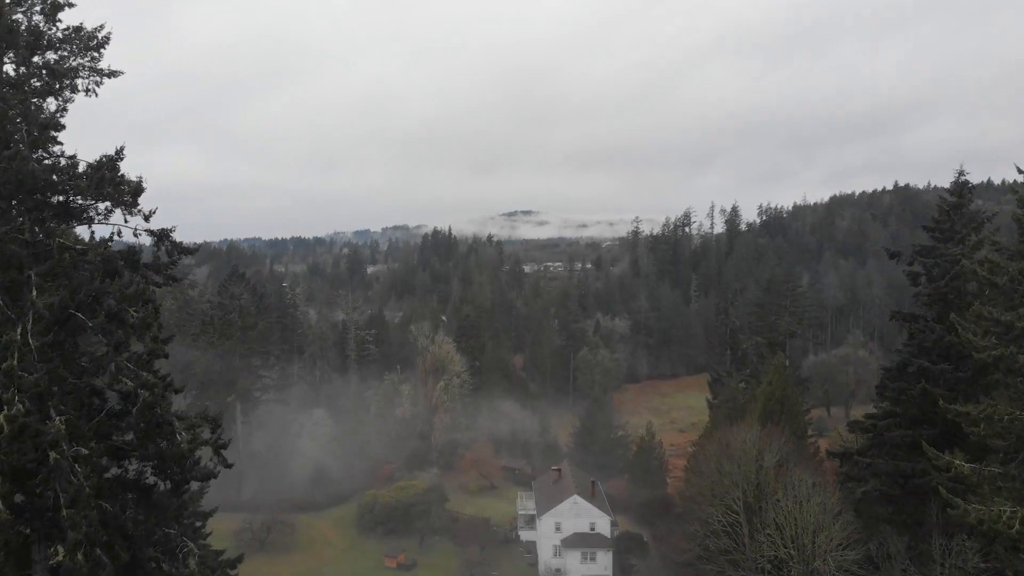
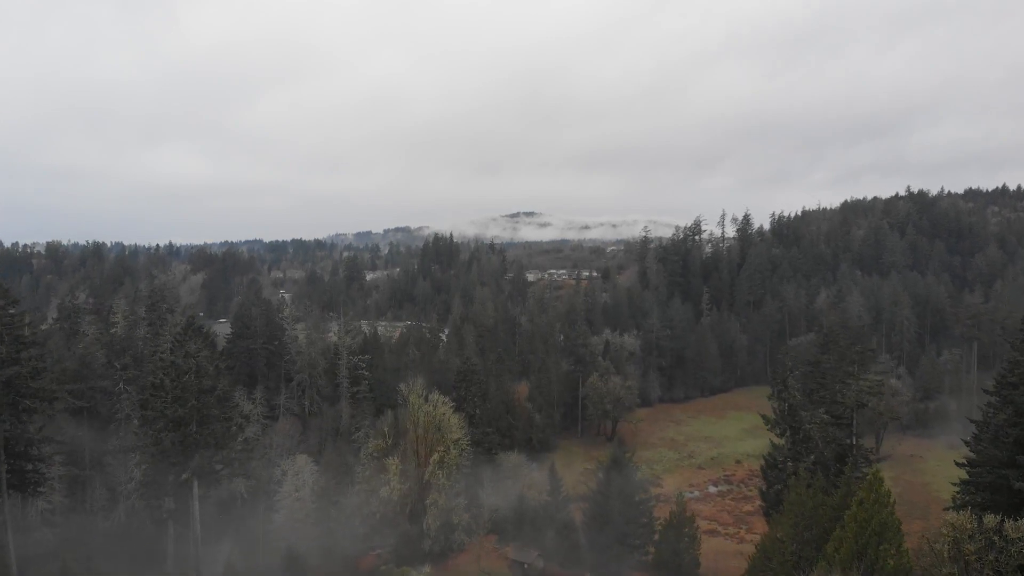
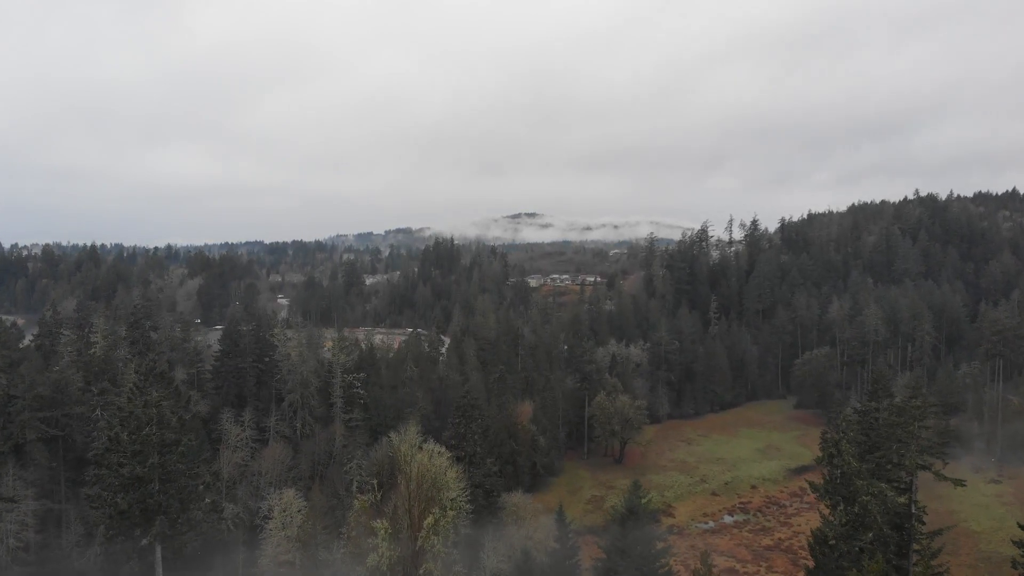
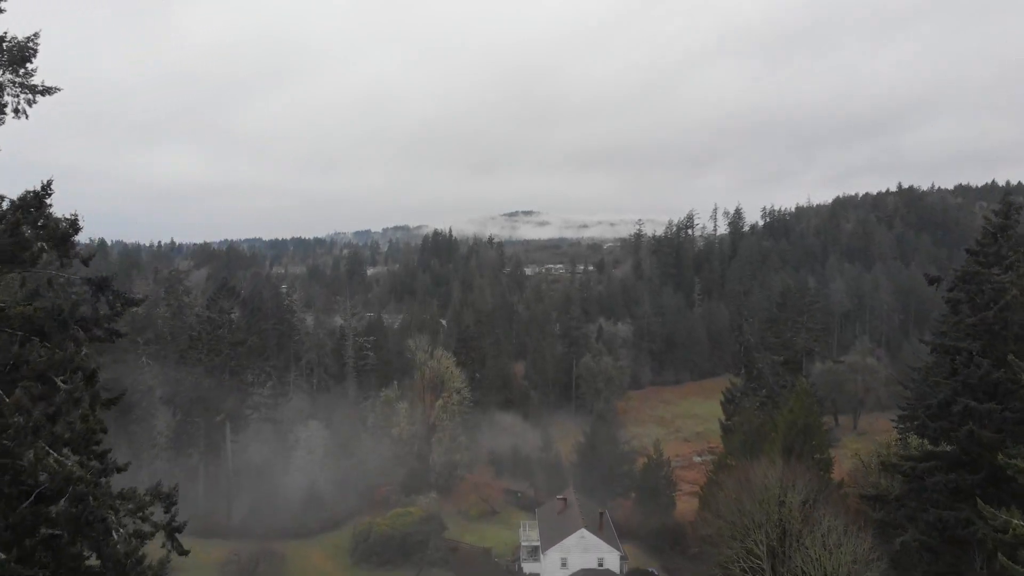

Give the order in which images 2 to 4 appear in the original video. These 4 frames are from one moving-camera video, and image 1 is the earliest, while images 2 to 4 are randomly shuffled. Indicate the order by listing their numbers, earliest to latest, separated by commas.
4, 2, 3
